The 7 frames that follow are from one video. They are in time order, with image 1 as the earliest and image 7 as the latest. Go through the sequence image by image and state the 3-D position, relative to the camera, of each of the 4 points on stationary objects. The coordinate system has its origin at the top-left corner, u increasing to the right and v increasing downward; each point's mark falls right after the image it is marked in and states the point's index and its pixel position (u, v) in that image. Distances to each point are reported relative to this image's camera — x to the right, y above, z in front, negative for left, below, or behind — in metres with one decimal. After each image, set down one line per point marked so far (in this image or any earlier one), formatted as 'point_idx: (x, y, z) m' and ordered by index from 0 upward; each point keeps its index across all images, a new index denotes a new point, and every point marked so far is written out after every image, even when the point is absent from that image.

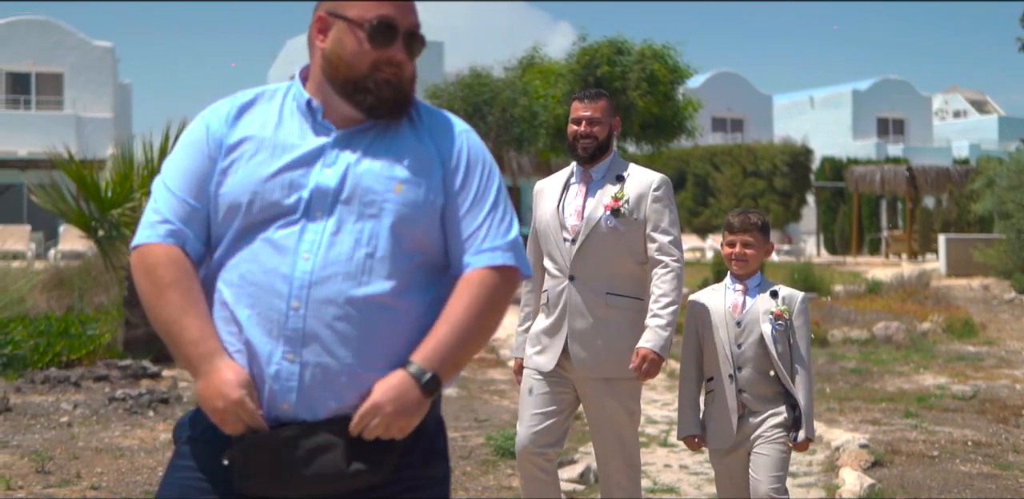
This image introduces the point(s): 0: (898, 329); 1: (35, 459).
0: (+4.4, -0.9, +13.4) m
1: (-2.6, -1.2, +6.5) m
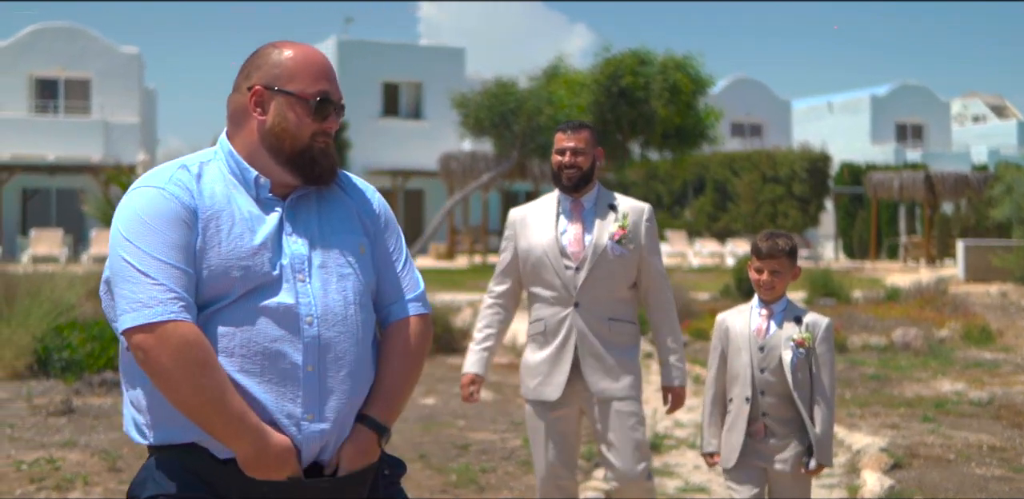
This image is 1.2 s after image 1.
0: (+4.7, -1.0, +13.7) m
1: (-2.4, -1.2, +7.0) m
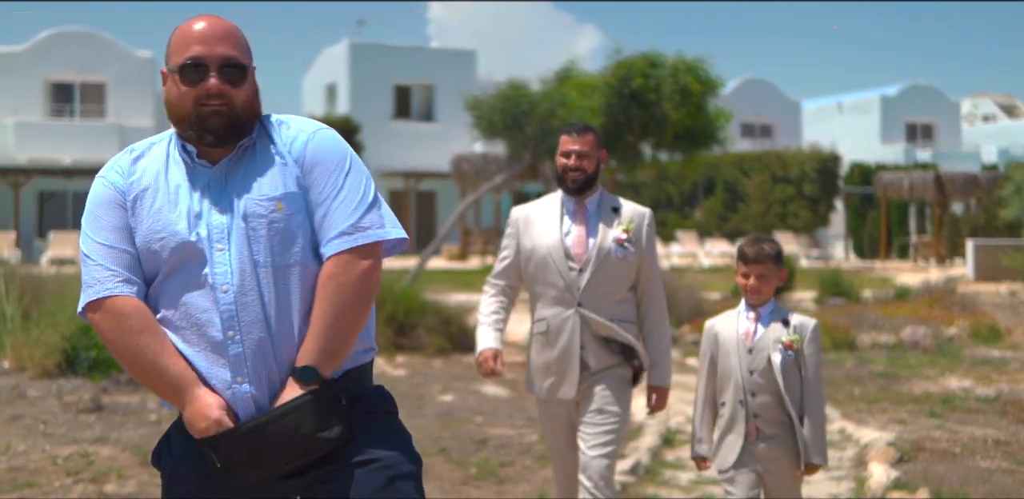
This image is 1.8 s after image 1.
0: (+4.9, -1.0, +13.9) m
1: (-2.3, -1.2, +7.2) m
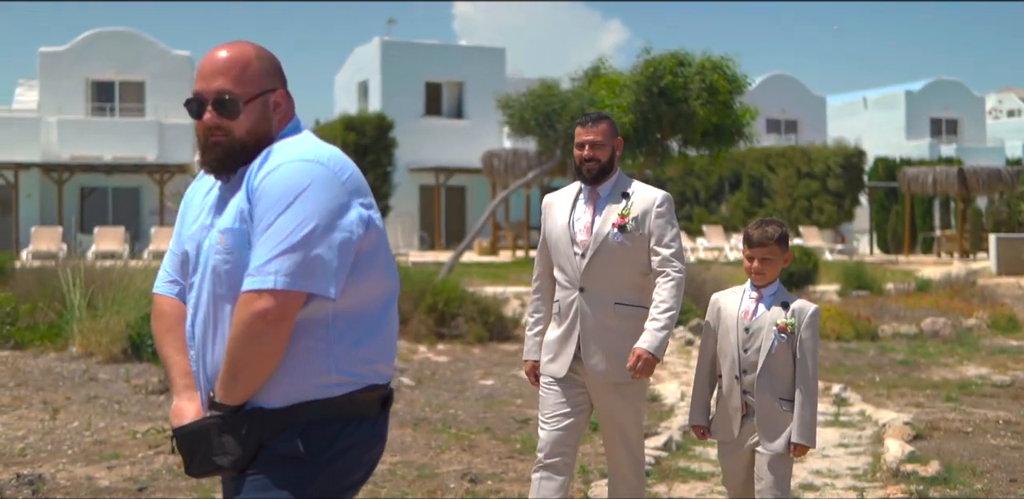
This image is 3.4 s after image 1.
0: (+5.3, -0.9, +14.4) m
1: (-2.0, -1.2, +7.8) m
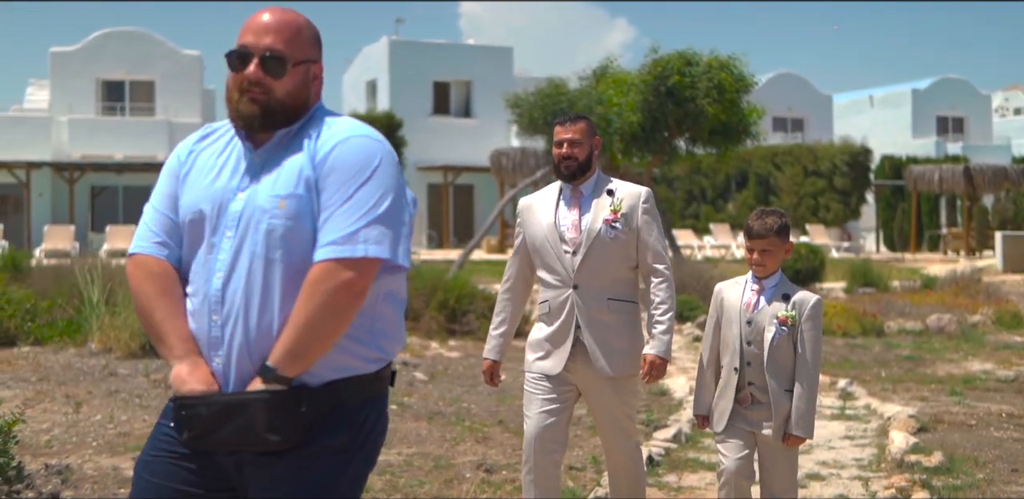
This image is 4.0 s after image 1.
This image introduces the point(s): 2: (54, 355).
0: (+5.4, -0.9, +14.5) m
1: (-1.9, -1.2, +8.0) m
2: (-4.2, -1.0, +10.7) m
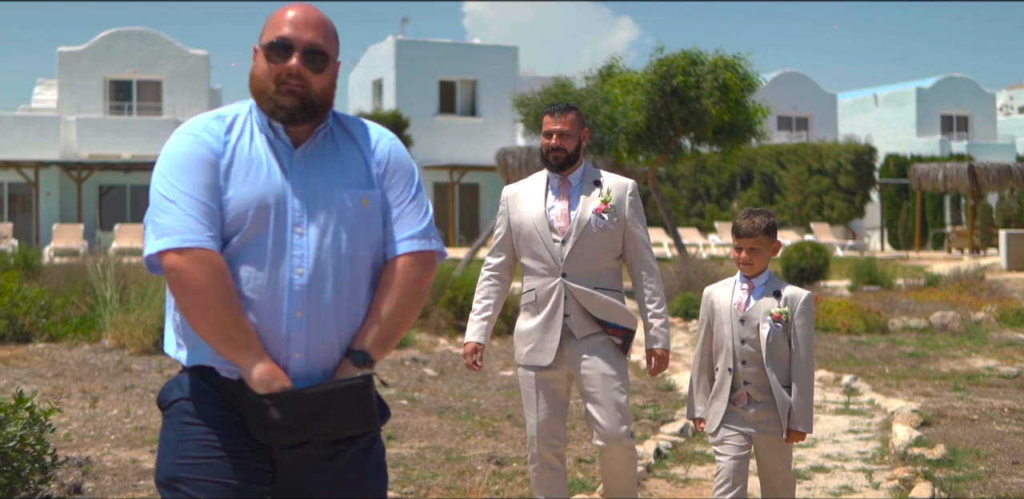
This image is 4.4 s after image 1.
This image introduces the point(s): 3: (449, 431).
0: (+5.5, -0.8, +14.7) m
1: (-1.9, -1.2, +8.2) m
2: (-4.1, -0.9, +10.8) m
3: (-0.4, -1.2, +8.0) m
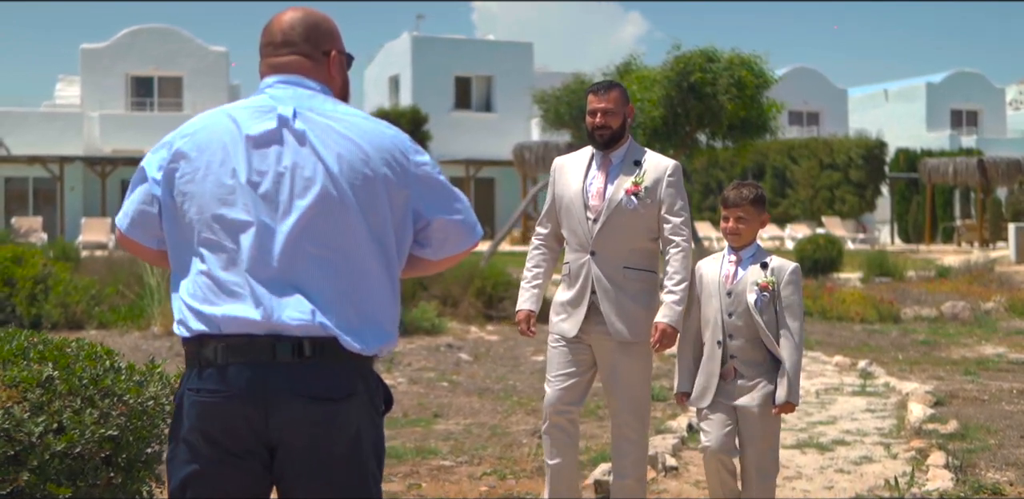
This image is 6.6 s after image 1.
0: (+5.8, -0.7, +15.1) m
1: (-1.6, -1.1, +8.7) m
2: (-3.8, -0.9, +11.4) m
3: (-0.2, -1.2, +8.5) m
